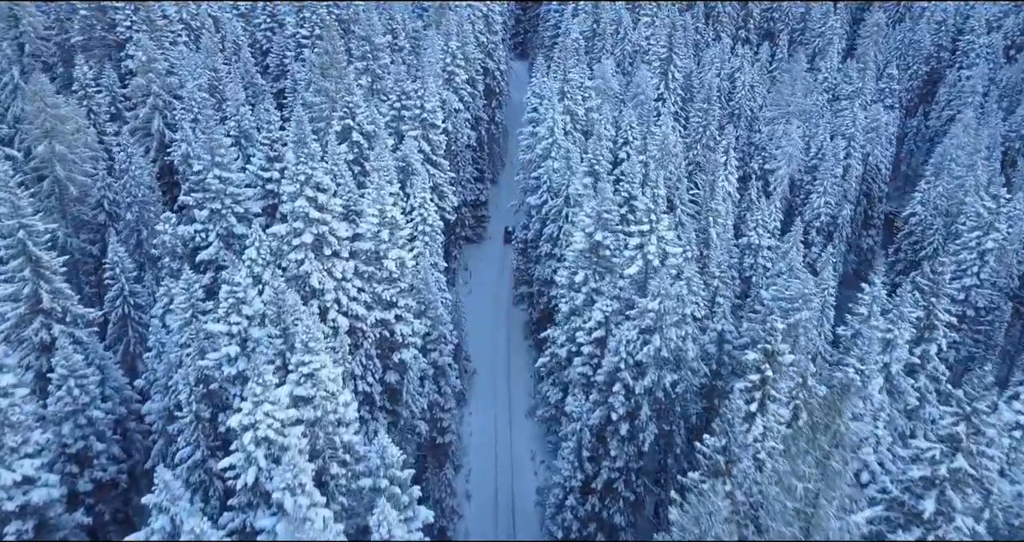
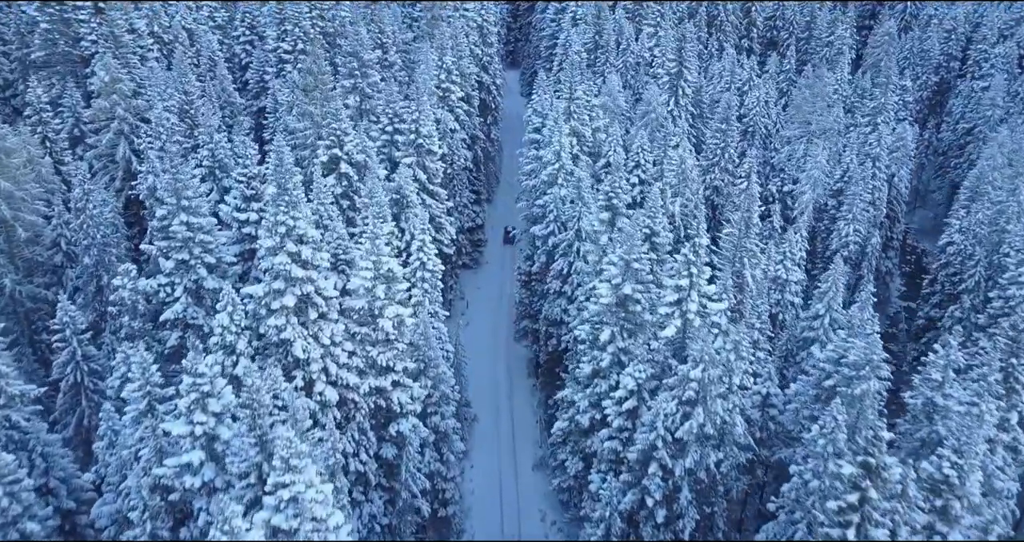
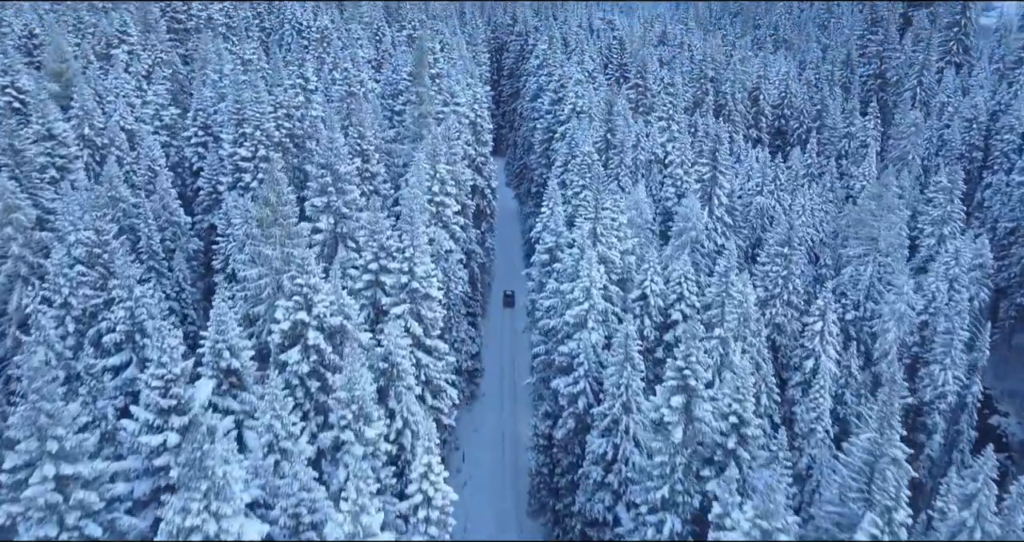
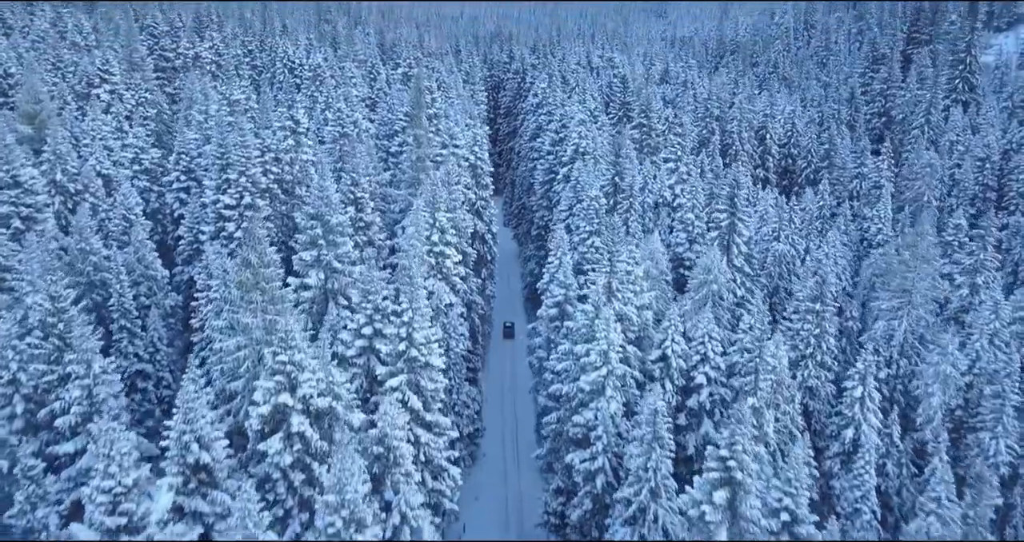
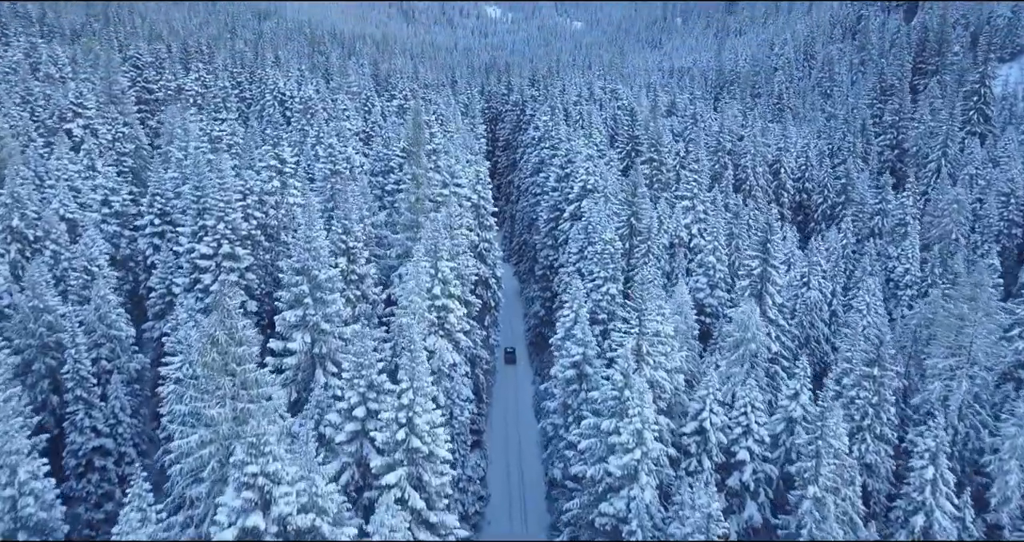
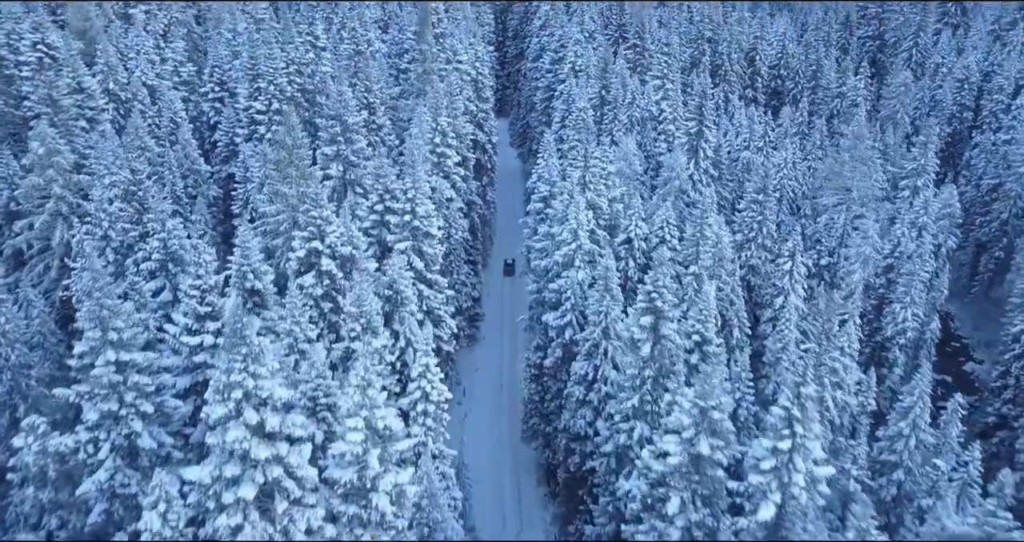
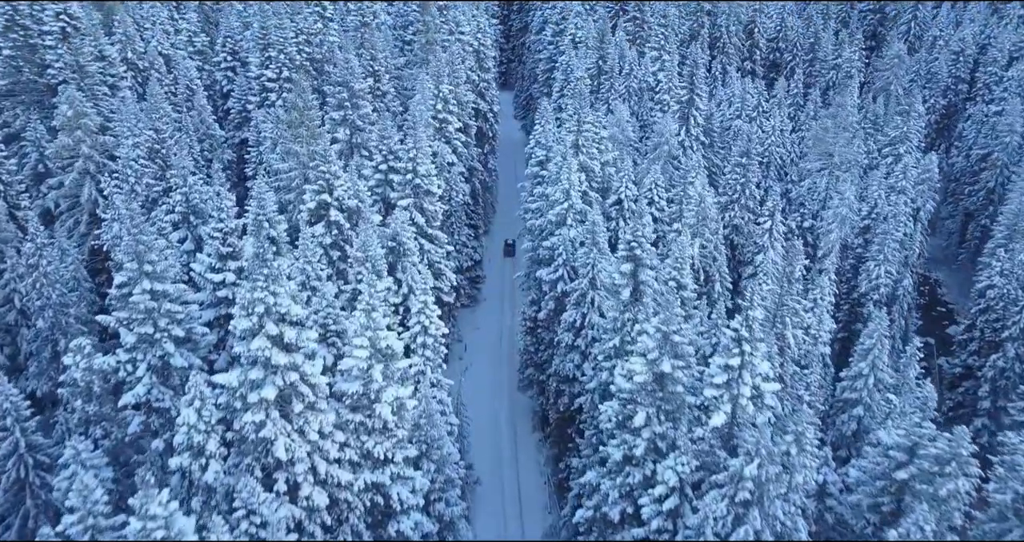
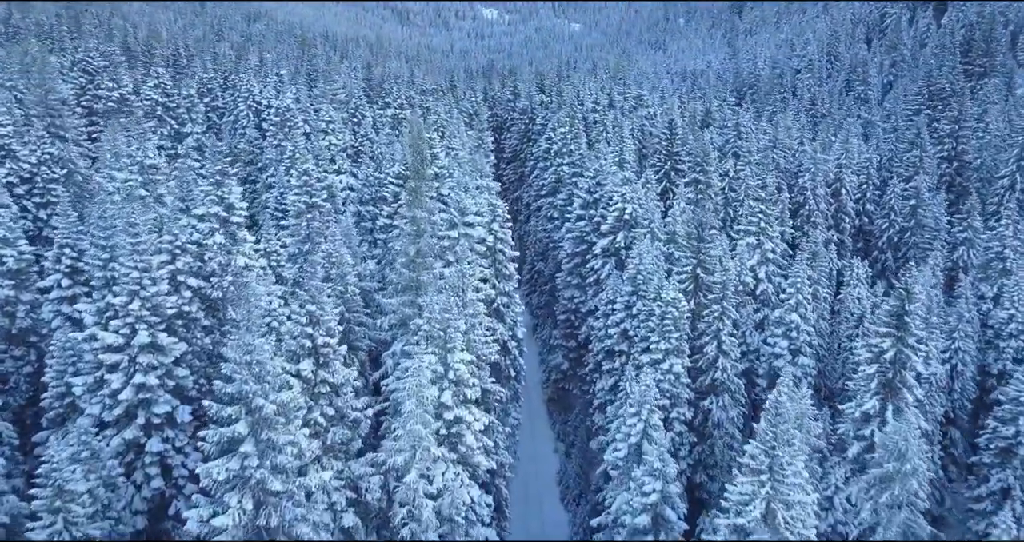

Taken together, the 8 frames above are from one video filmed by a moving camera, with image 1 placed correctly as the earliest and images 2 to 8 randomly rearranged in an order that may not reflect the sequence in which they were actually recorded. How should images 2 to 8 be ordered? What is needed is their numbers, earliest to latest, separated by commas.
2, 7, 6, 3, 4, 5, 8
